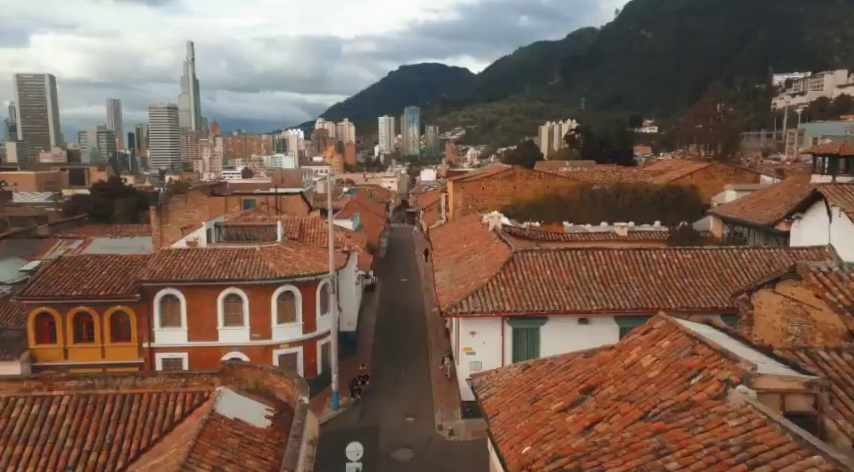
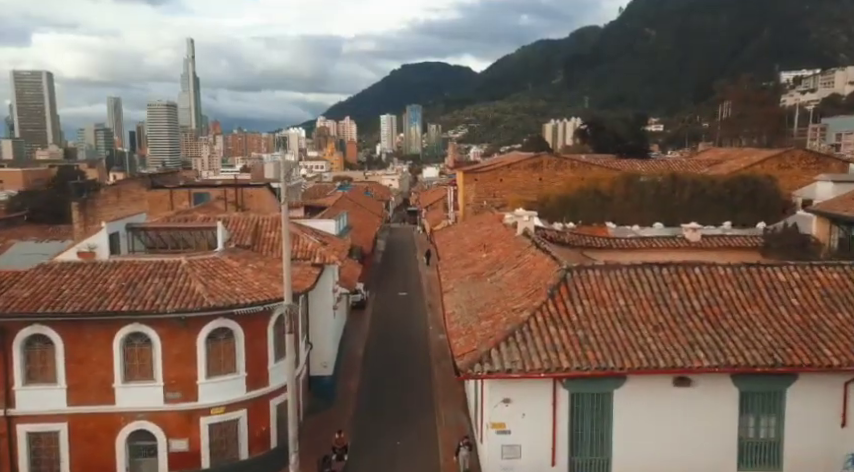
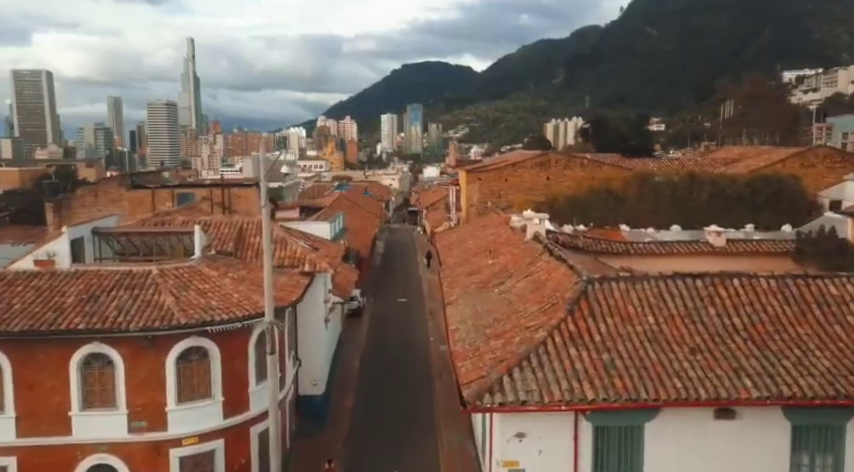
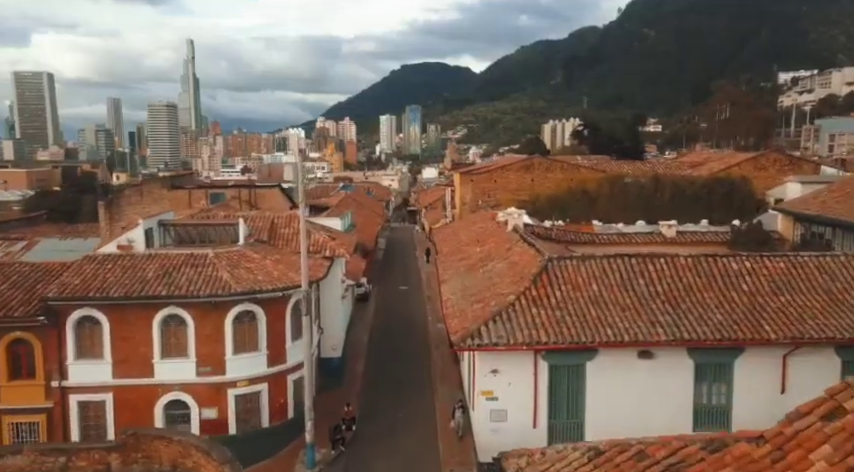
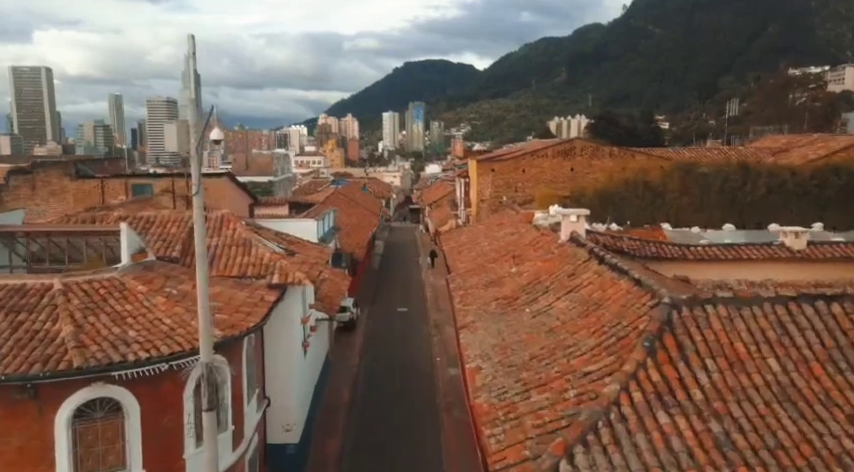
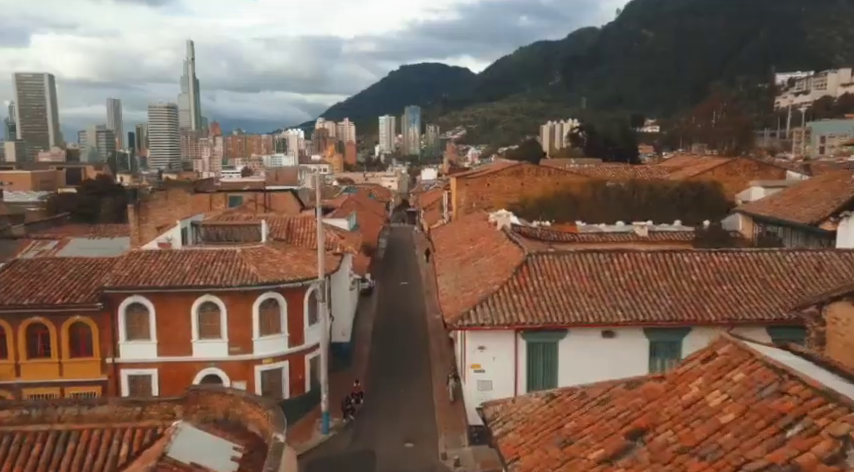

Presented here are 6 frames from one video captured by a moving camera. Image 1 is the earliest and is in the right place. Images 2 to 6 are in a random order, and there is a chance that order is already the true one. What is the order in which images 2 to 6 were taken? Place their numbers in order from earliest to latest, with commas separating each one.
6, 4, 2, 3, 5
